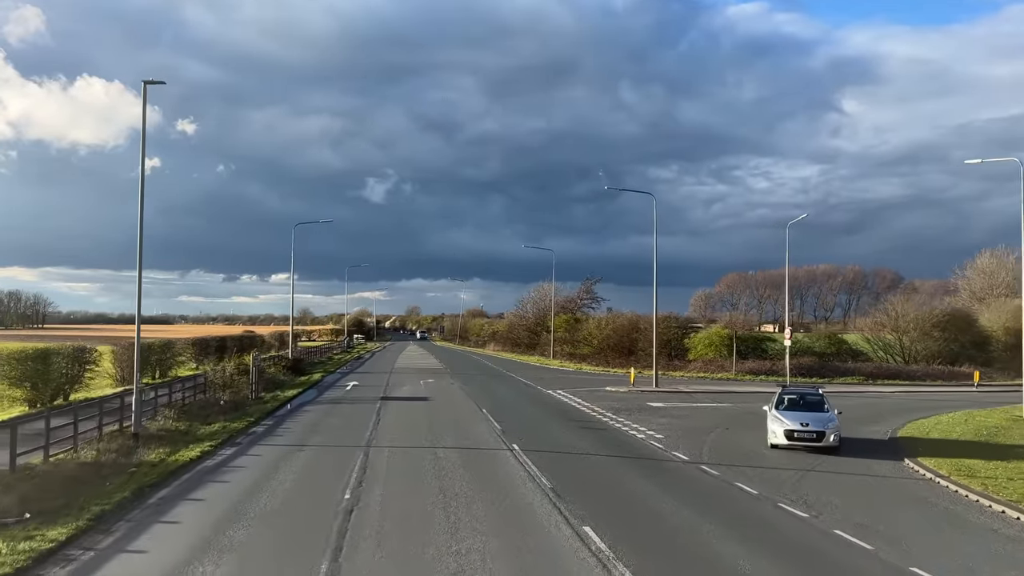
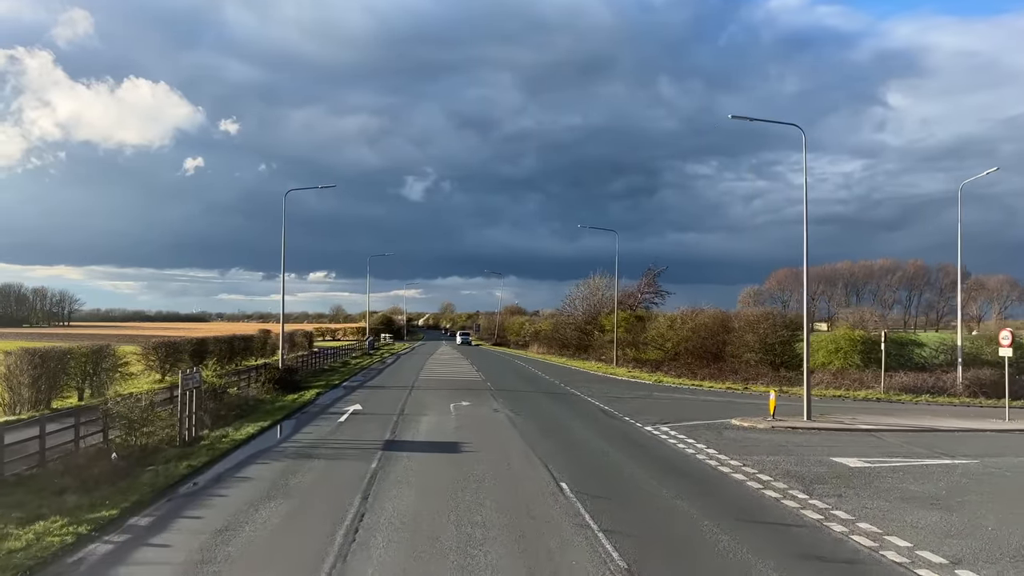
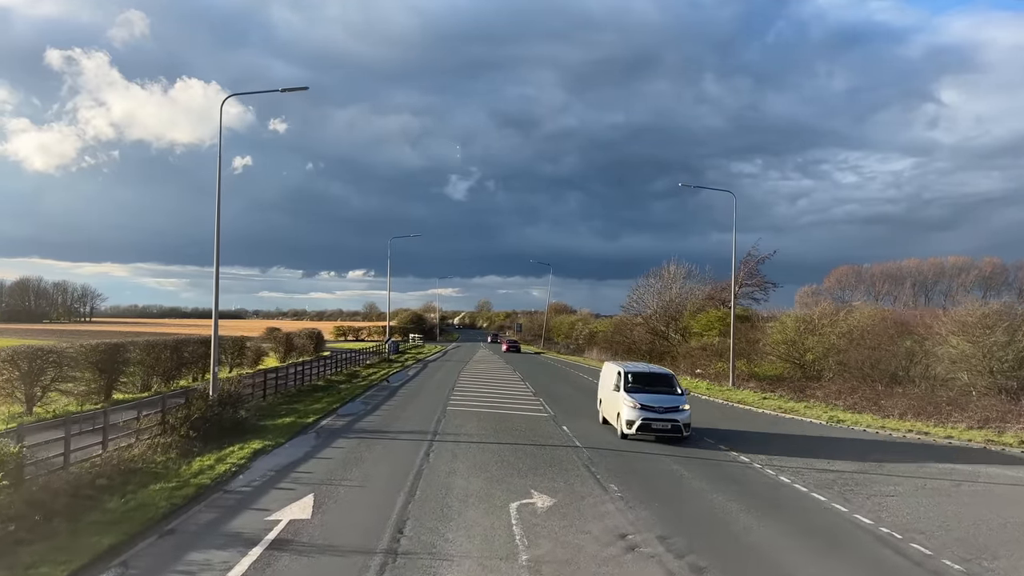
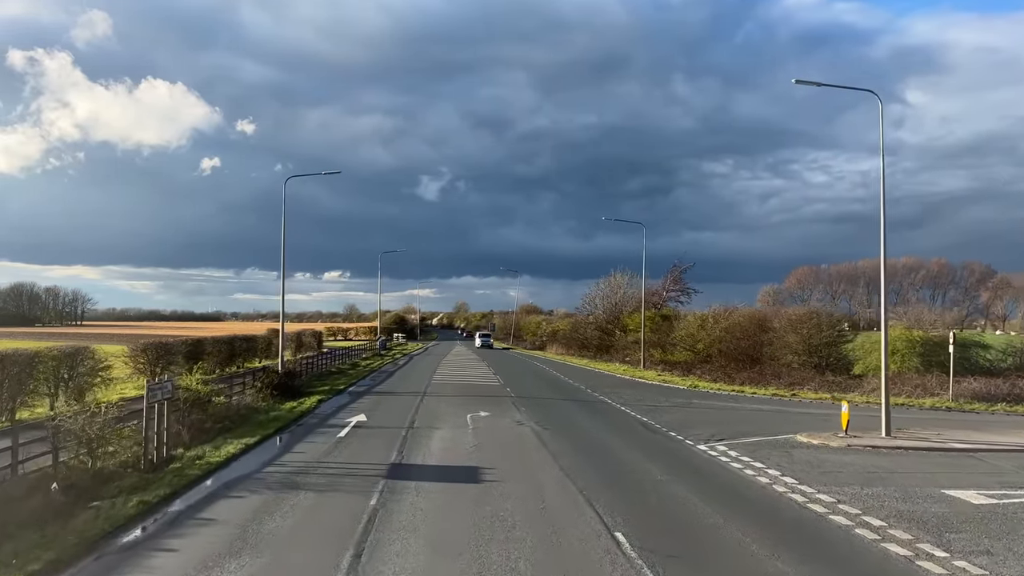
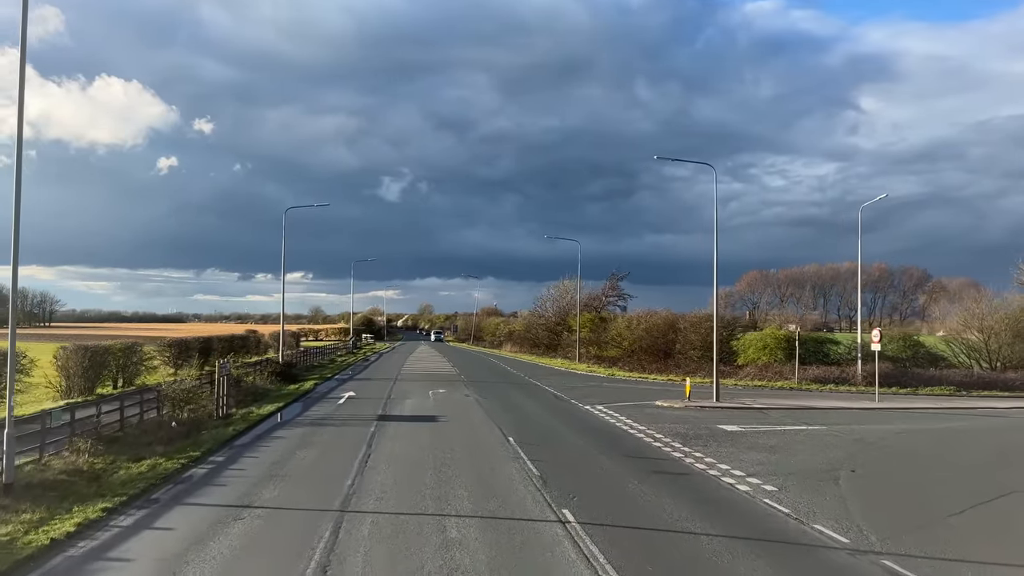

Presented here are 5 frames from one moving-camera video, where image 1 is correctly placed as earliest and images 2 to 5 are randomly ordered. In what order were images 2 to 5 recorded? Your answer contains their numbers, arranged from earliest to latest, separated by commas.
5, 2, 4, 3
